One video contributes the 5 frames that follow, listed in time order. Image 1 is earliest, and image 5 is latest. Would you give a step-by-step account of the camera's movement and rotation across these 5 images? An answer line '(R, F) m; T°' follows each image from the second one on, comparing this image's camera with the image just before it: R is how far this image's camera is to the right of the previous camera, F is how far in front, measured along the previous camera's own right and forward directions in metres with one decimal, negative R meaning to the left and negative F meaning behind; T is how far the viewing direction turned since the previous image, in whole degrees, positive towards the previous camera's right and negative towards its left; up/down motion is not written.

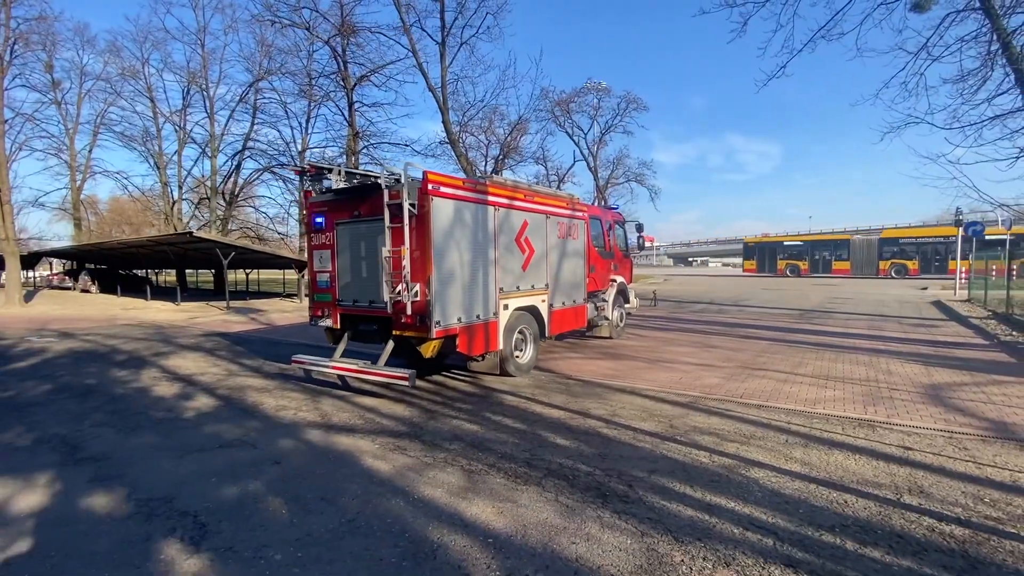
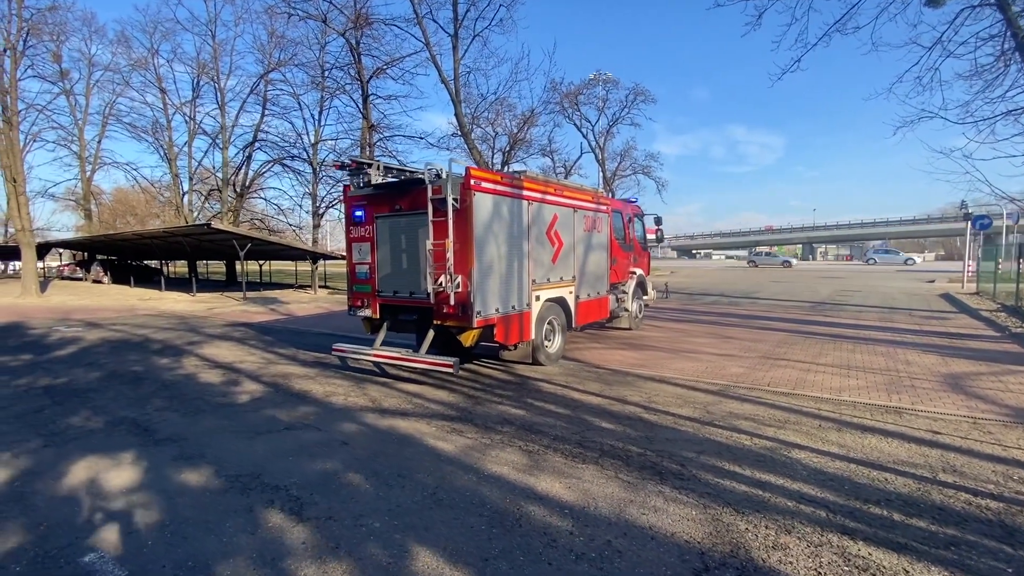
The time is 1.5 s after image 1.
(-0.6, -0.3) m; 0°
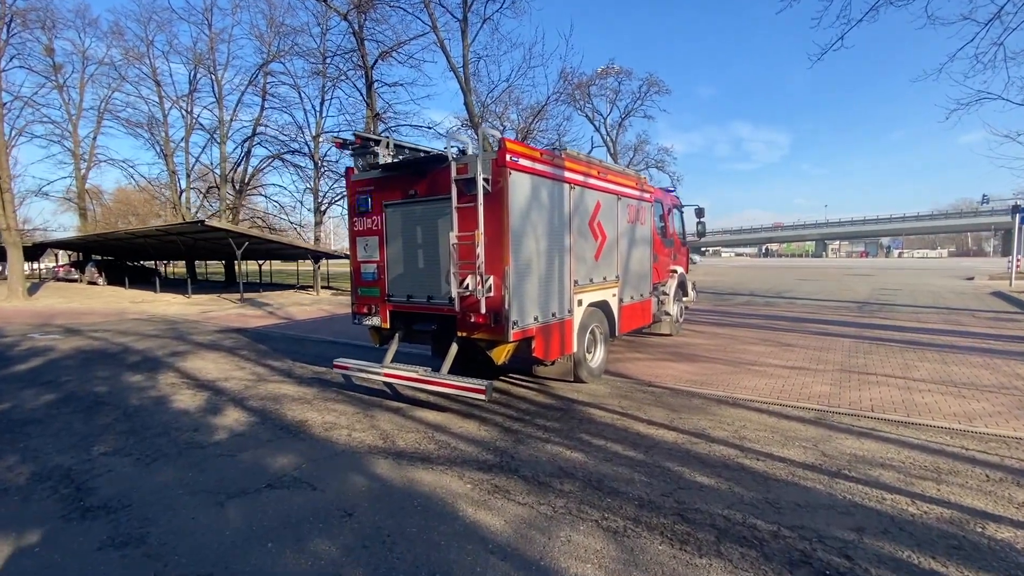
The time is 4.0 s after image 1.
(-0.5, +1.6) m; 0°
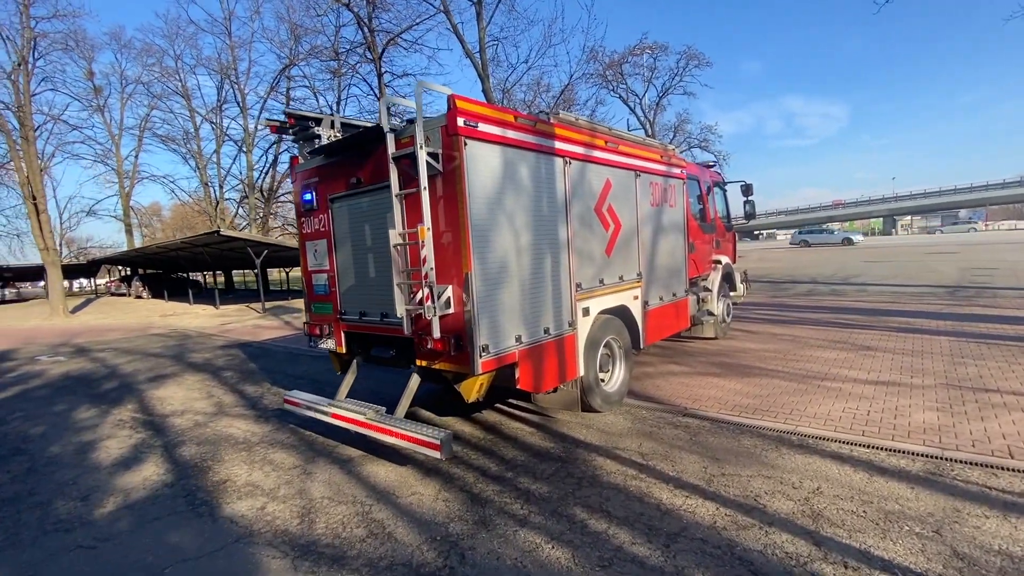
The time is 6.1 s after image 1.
(+0.7, +1.7) m; -5°
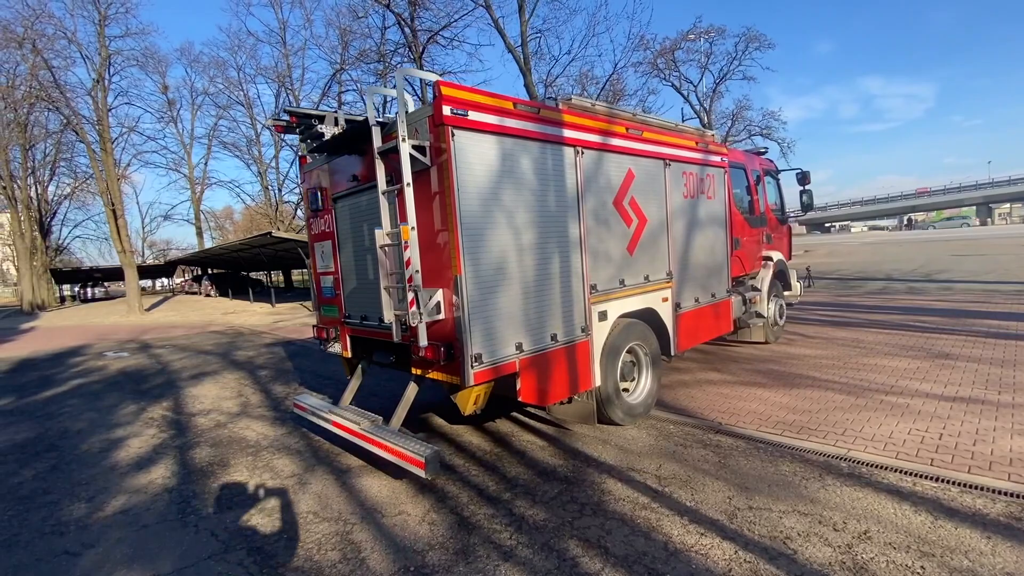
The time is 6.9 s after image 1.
(+0.5, +0.4) m; -6°
